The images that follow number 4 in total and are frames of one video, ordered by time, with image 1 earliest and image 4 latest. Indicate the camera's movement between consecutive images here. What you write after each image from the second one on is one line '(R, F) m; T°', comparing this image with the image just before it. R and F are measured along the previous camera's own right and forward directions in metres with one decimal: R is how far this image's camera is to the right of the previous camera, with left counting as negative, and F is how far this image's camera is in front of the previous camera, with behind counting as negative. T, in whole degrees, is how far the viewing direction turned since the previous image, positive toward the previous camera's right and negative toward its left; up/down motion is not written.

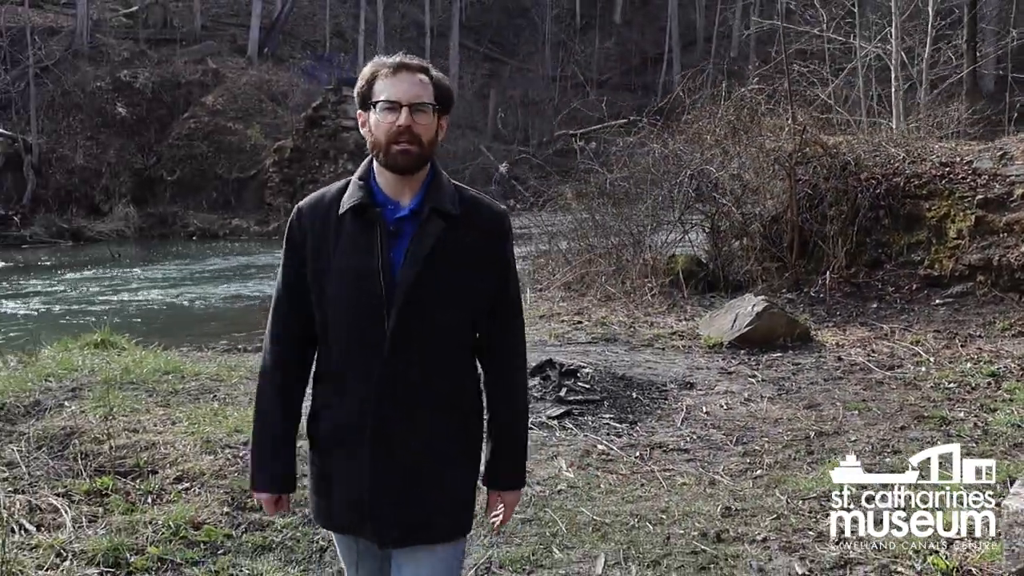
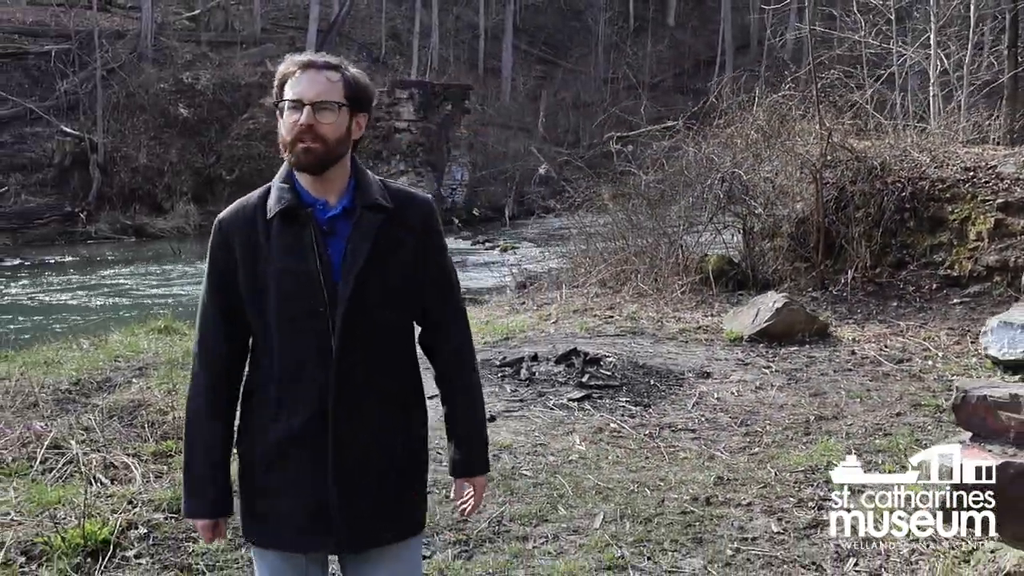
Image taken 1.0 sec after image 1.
(+0.2, -0.5) m; -3°
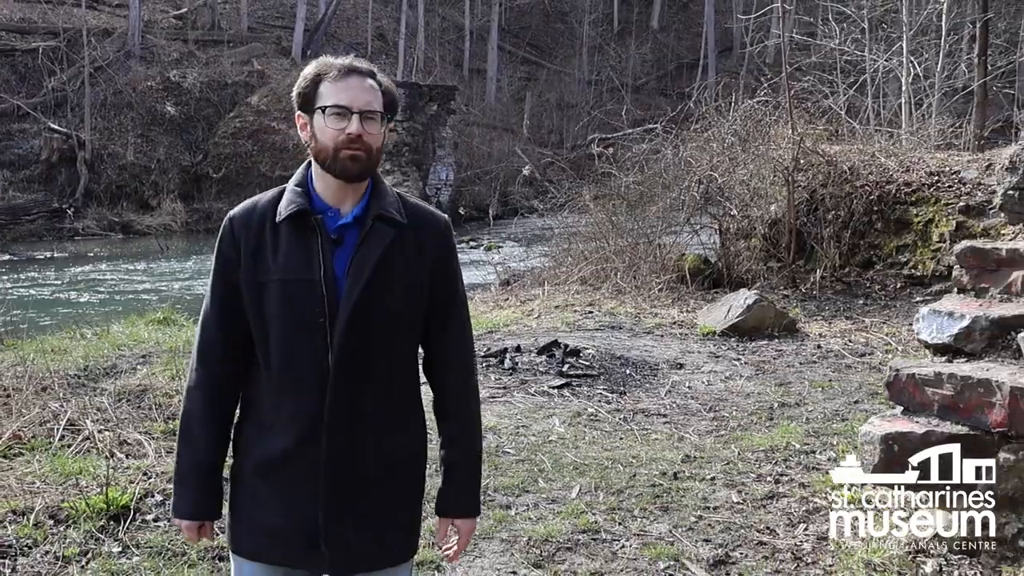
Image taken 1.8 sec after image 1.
(0.0, -0.4) m; +1°
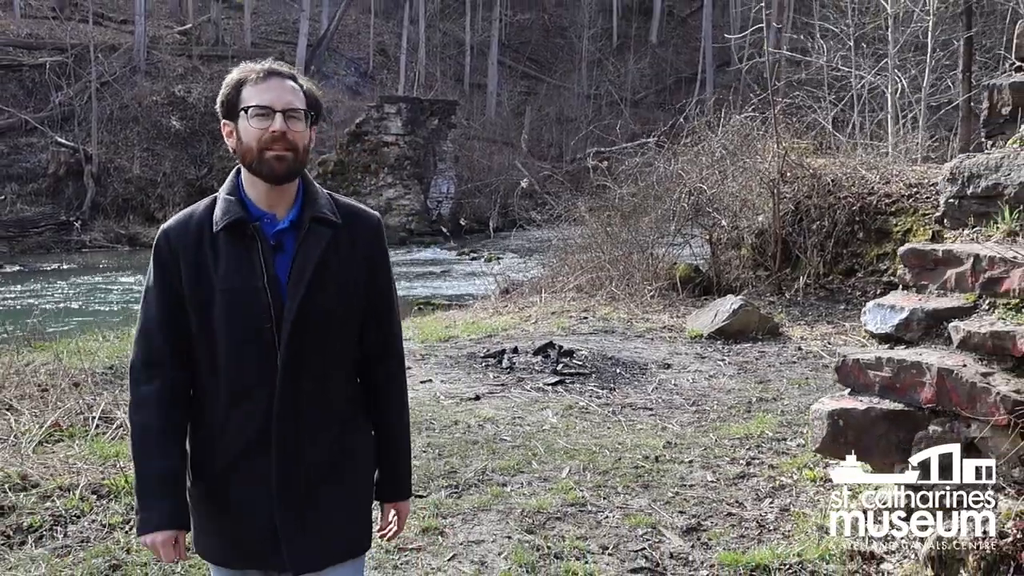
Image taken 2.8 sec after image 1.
(0.0, -0.5) m; 0°
